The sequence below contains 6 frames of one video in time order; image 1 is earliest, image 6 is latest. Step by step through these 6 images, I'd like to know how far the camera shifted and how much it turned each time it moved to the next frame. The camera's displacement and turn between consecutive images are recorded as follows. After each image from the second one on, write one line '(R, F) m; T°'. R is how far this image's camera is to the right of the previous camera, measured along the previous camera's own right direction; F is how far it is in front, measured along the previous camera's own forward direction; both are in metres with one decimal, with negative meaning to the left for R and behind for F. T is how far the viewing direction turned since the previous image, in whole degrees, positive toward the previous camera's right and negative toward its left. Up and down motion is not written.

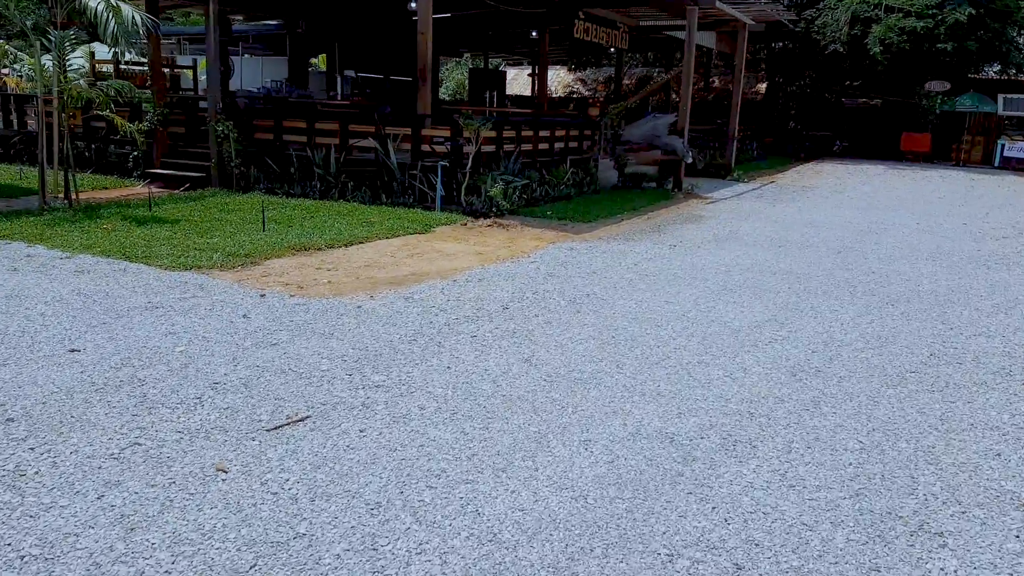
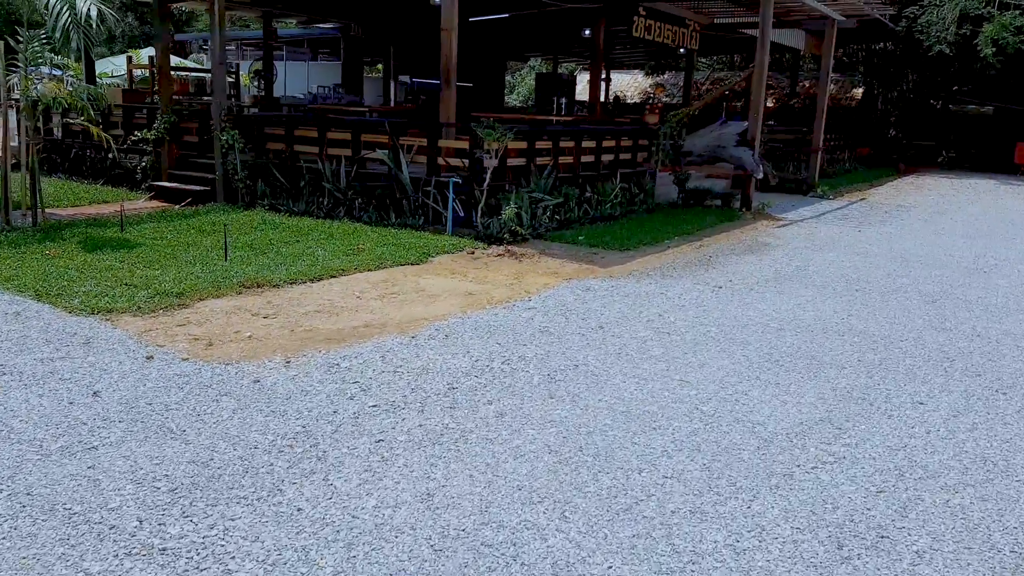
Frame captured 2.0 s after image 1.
(+0.6, +1.3) m; -6°
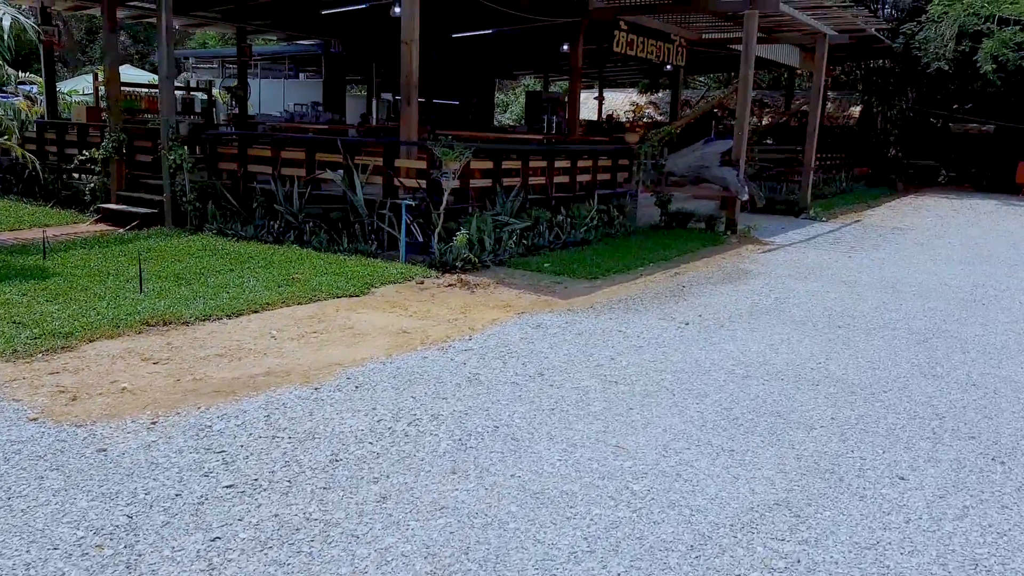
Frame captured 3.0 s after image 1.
(+0.4, +0.6) m; 0°
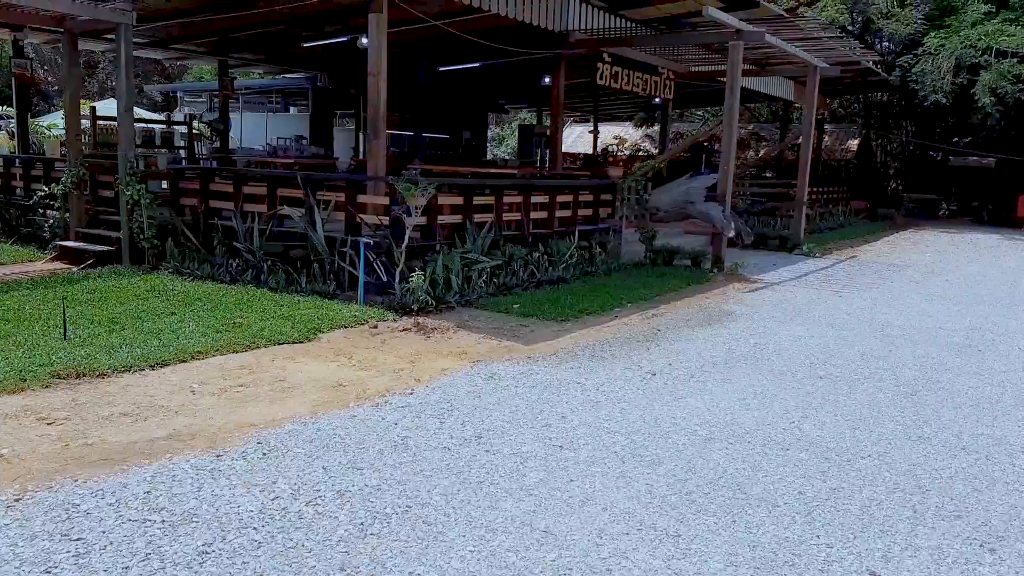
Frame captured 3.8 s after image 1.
(+0.3, +0.4) m; 0°
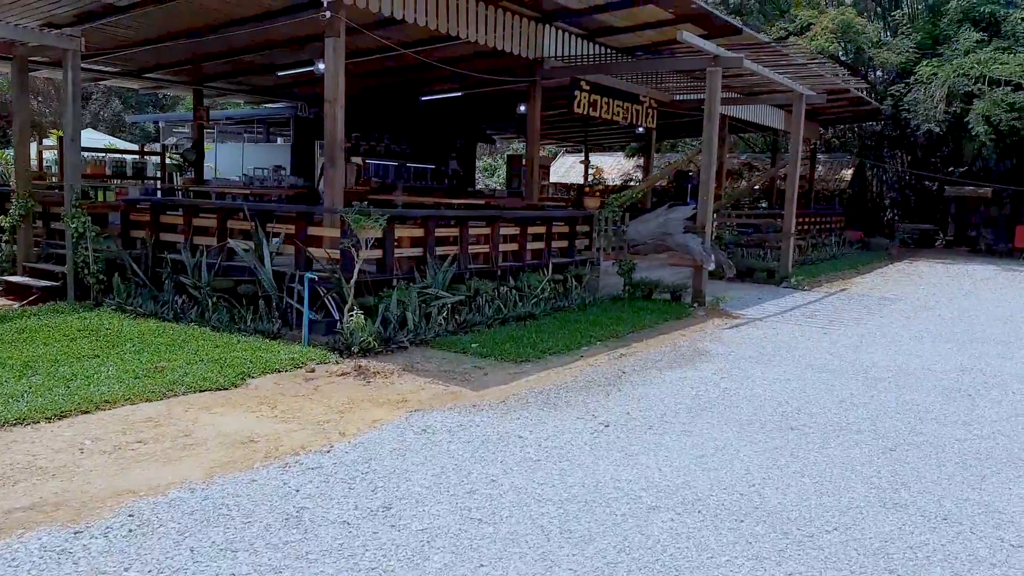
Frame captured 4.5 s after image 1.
(+0.3, +0.4) m; 0°
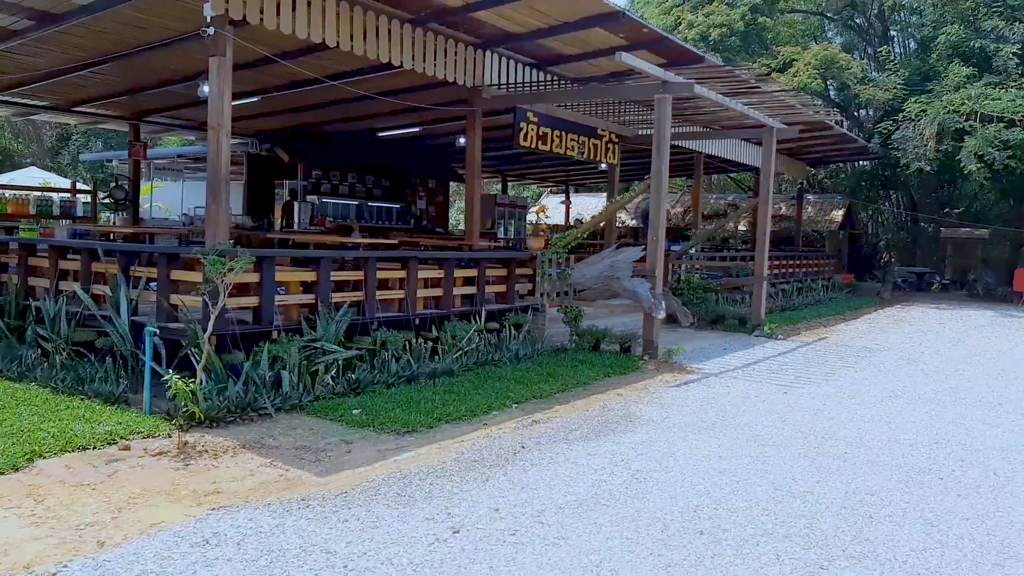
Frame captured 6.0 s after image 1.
(+0.7, +0.9) m; 0°
